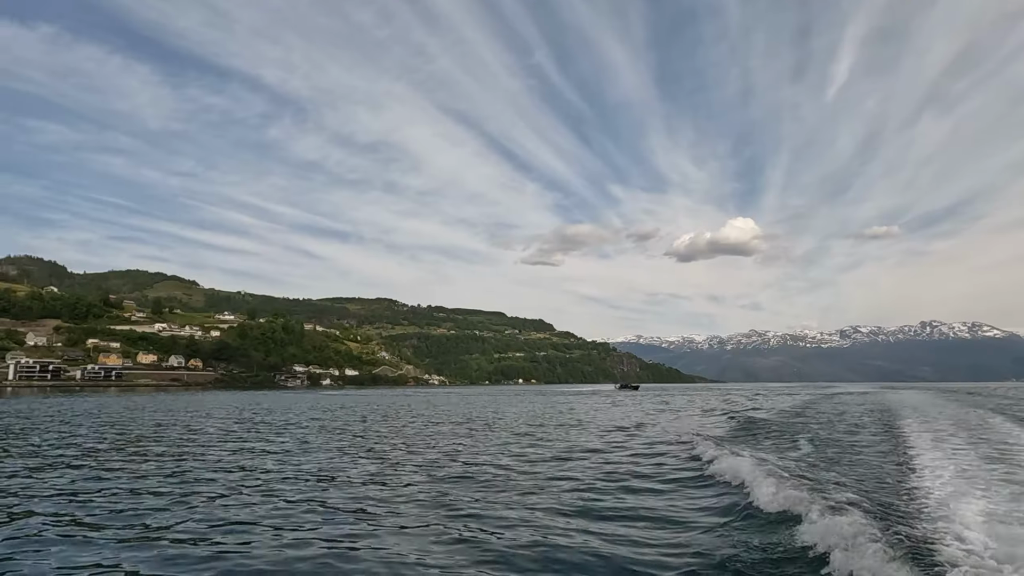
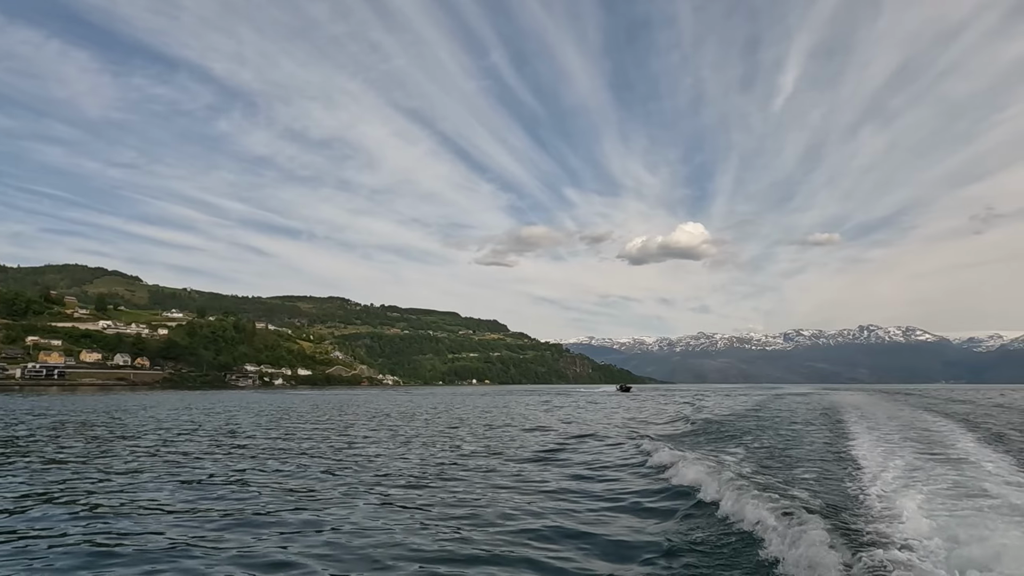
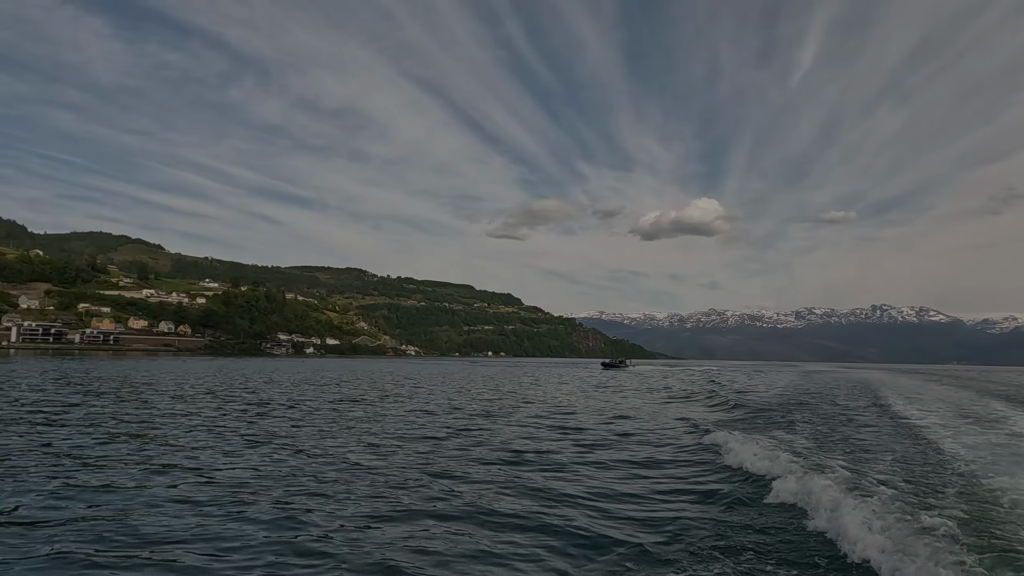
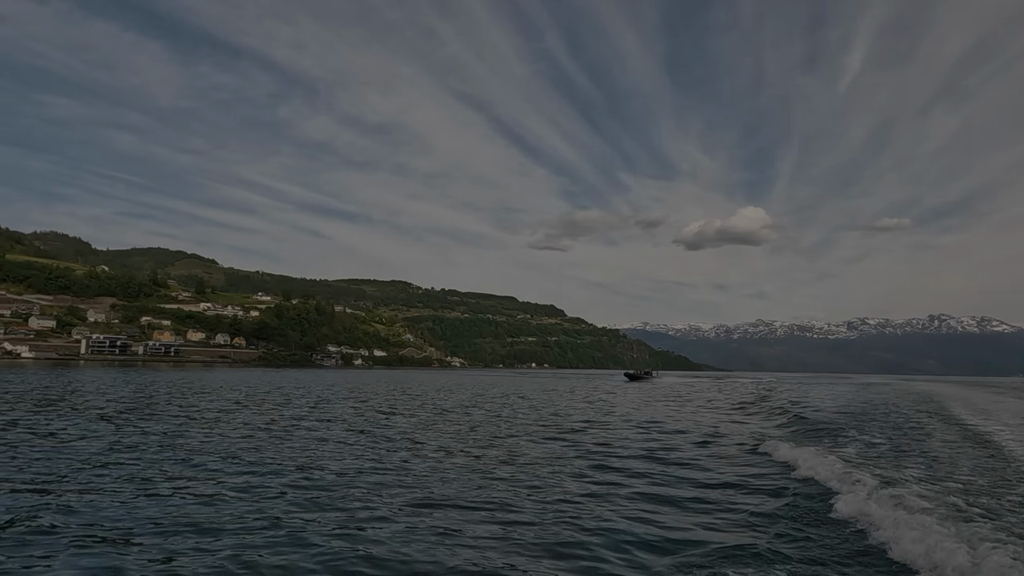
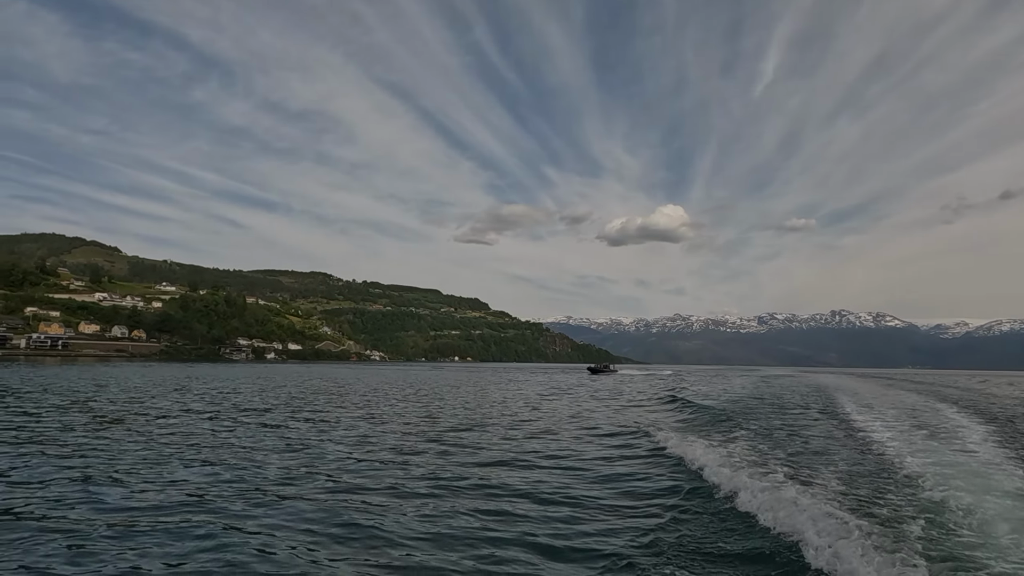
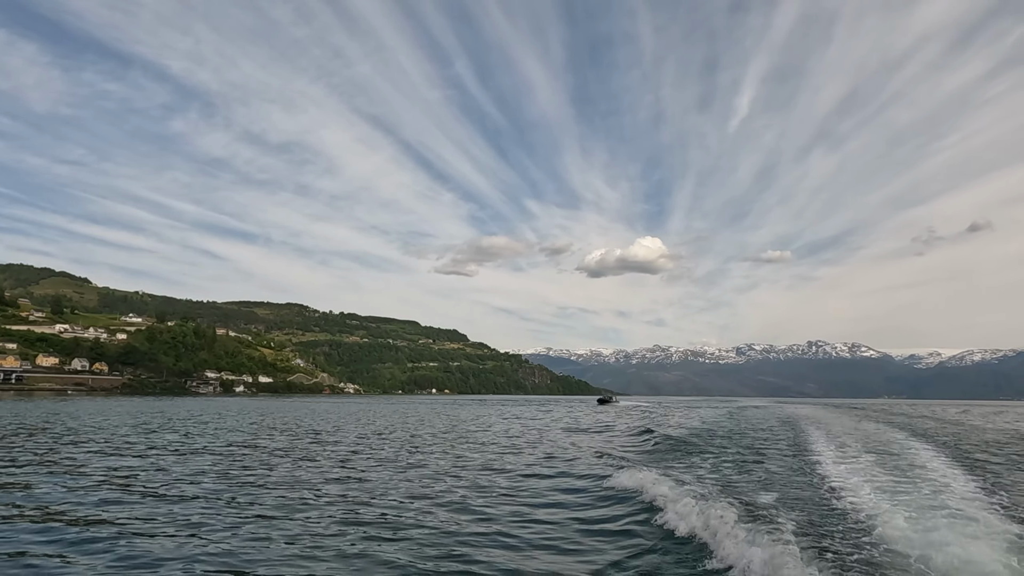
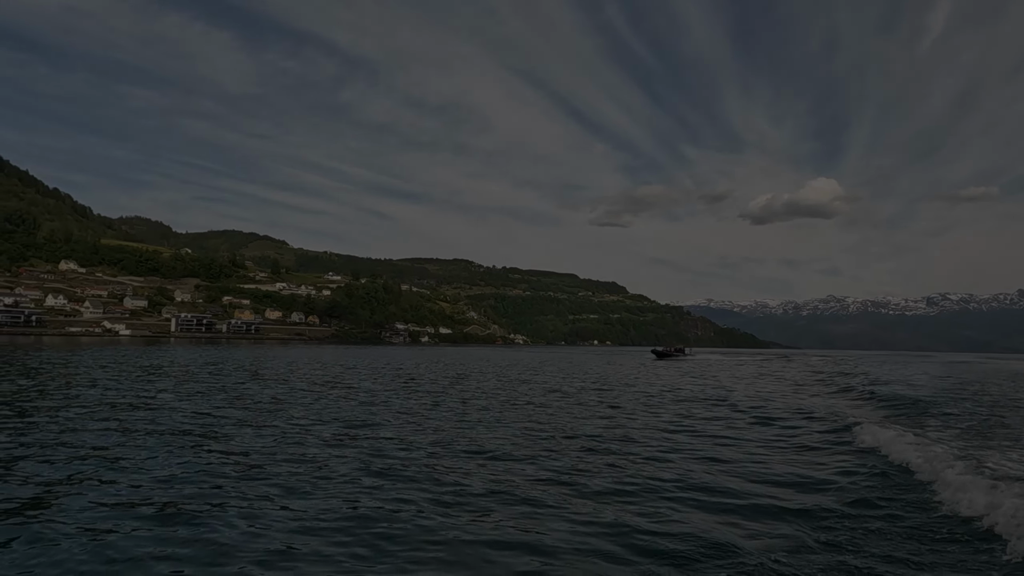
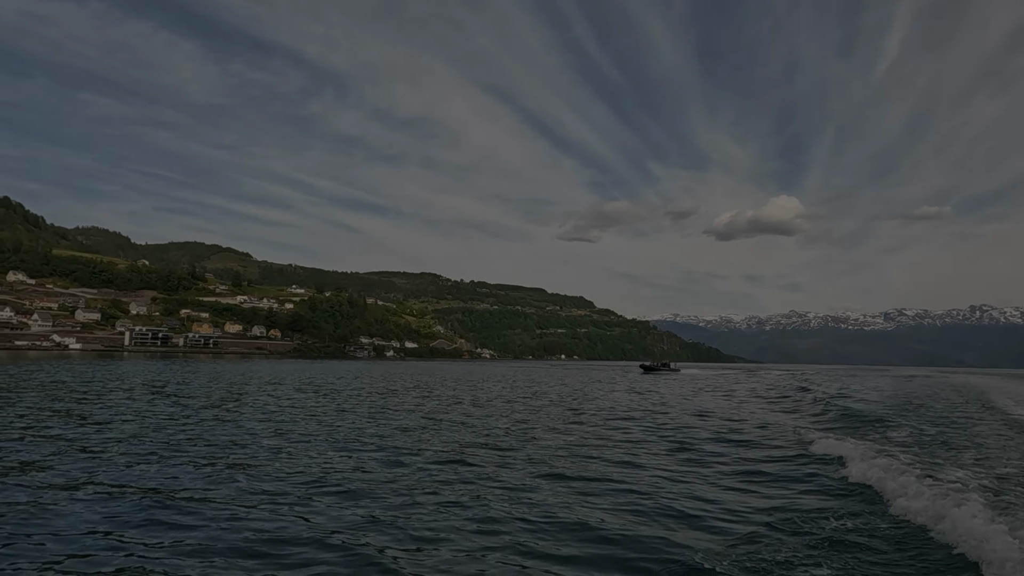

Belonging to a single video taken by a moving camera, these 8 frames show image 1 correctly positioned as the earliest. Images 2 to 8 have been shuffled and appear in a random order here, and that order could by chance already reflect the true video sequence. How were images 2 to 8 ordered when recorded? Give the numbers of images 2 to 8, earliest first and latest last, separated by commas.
2, 6, 5, 3, 4, 8, 7
